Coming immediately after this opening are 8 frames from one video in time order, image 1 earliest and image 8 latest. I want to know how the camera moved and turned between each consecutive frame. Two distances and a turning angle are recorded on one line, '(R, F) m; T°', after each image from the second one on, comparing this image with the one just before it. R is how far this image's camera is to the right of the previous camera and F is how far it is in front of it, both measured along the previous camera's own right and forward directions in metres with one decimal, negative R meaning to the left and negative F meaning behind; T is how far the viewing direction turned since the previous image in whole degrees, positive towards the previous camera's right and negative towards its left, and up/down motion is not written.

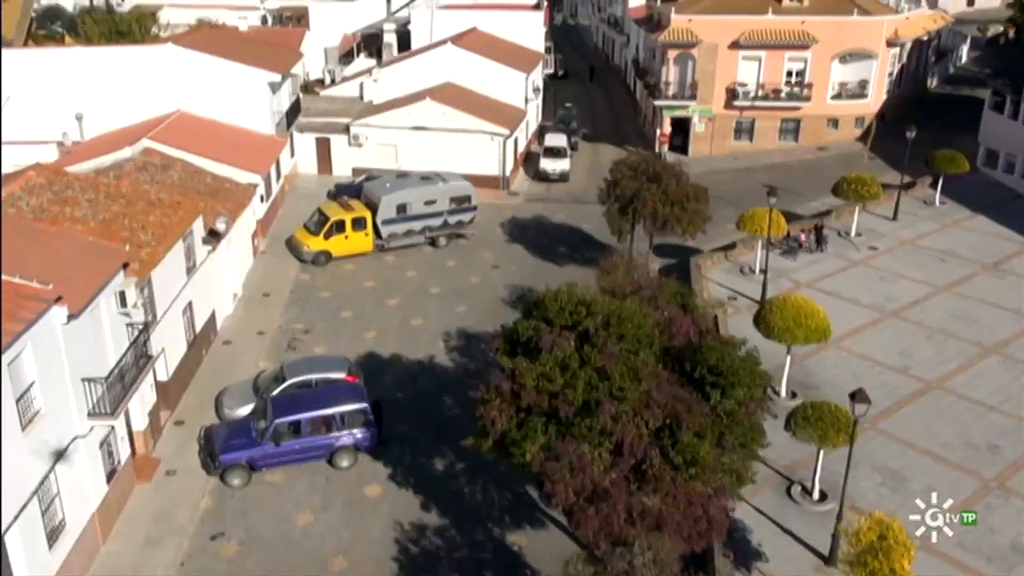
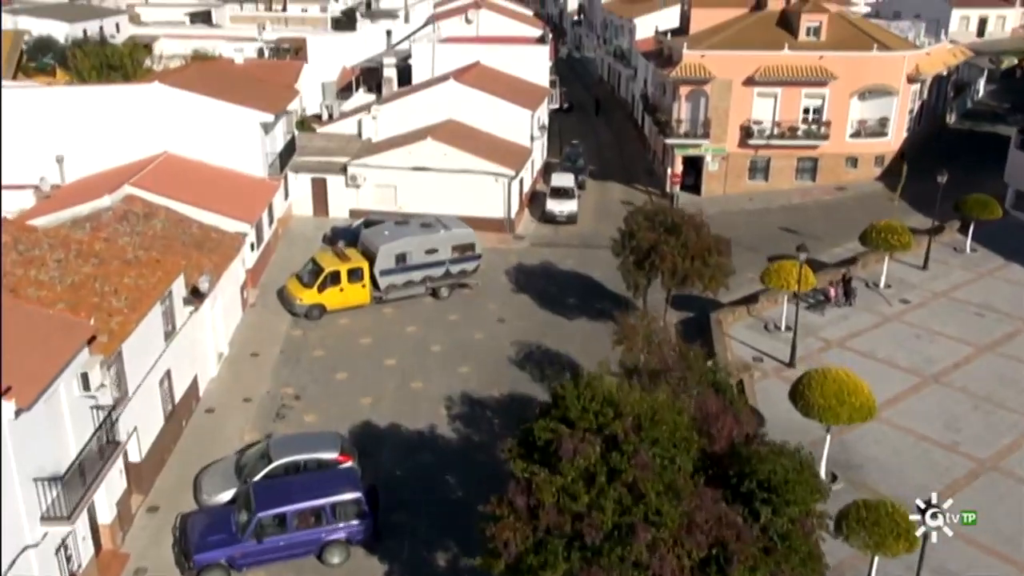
(-0.2, +1.6) m; 0°
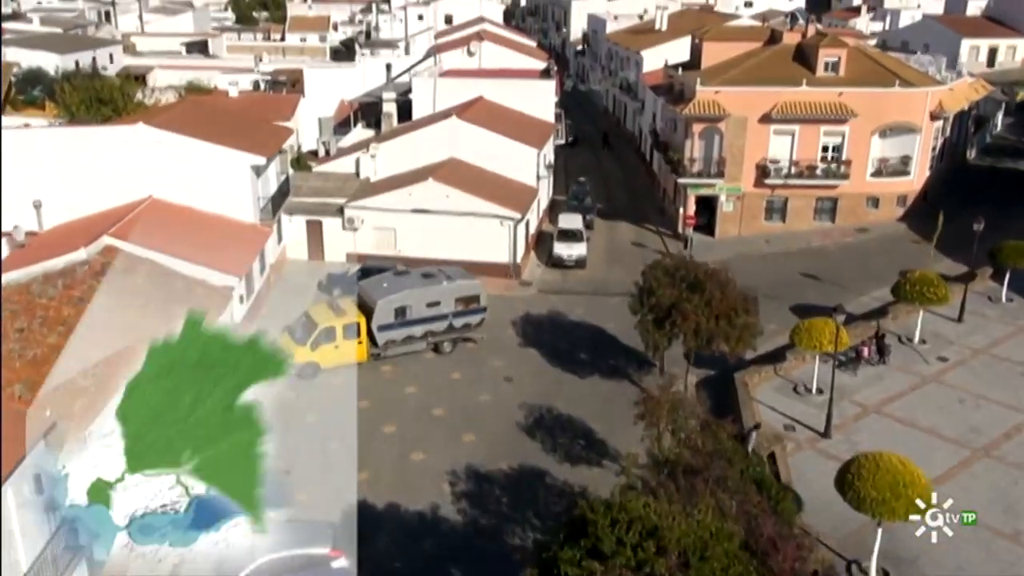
(-0.2, +1.6) m; 0°
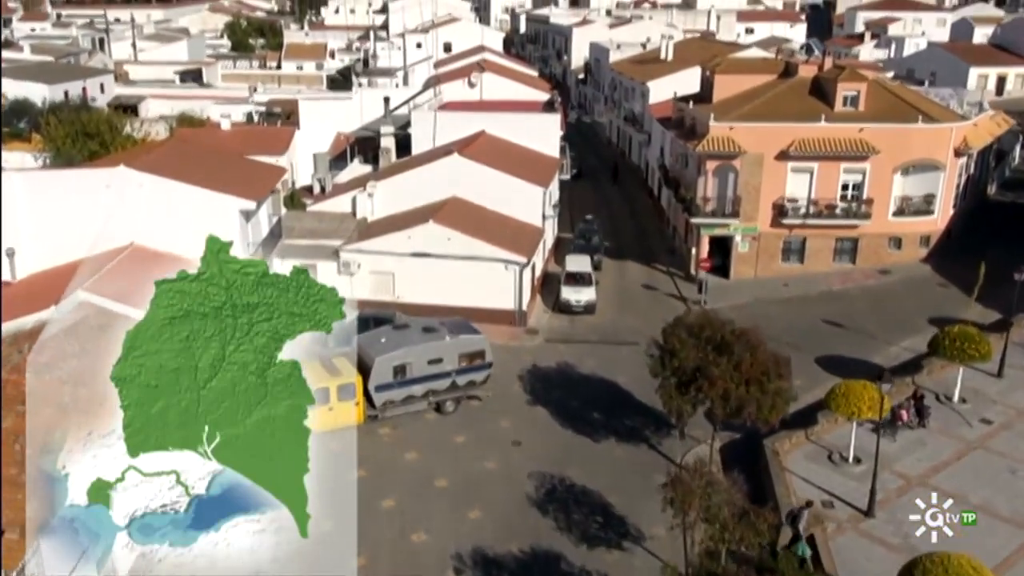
(-0.3, +1.6) m; 0°
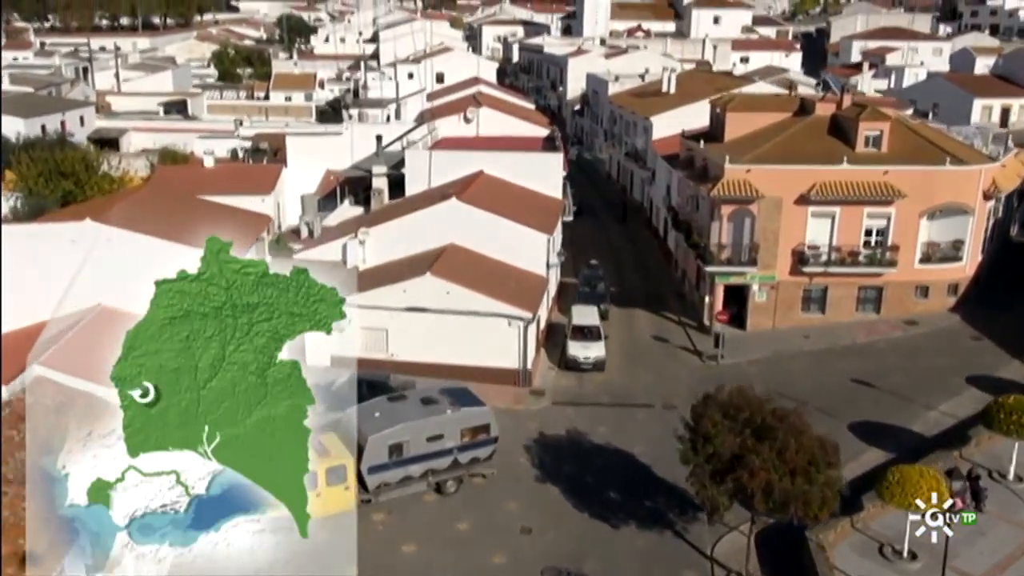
(-0.4, +2.0) m; +1°
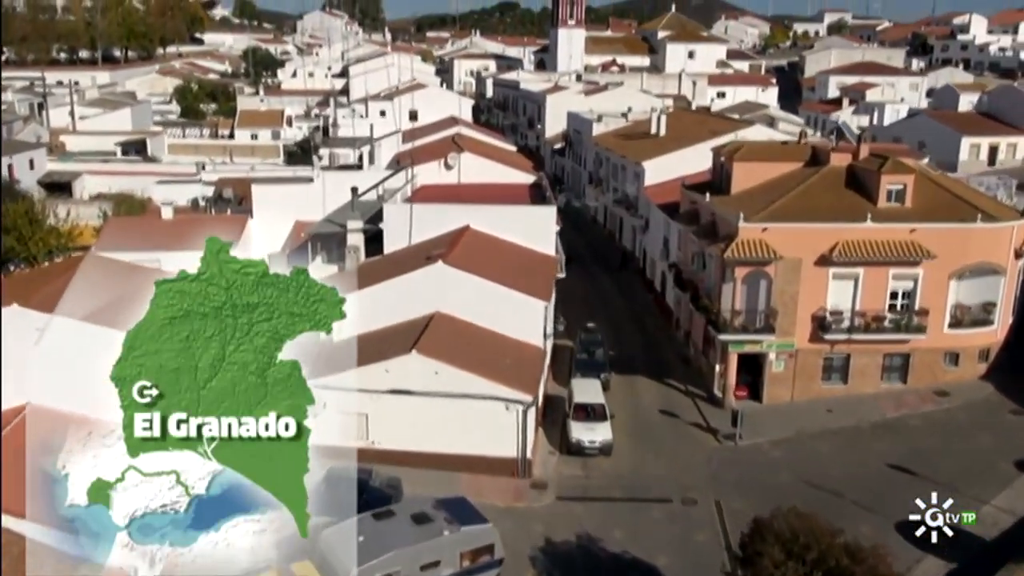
(-0.7, +2.7) m; +2°
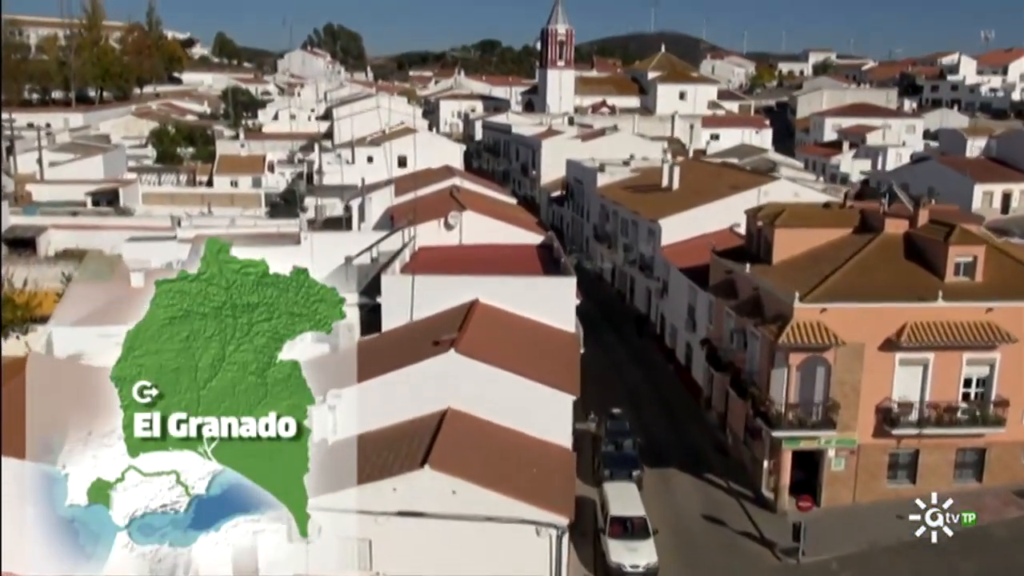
(-1.0, +3.3) m; +1°
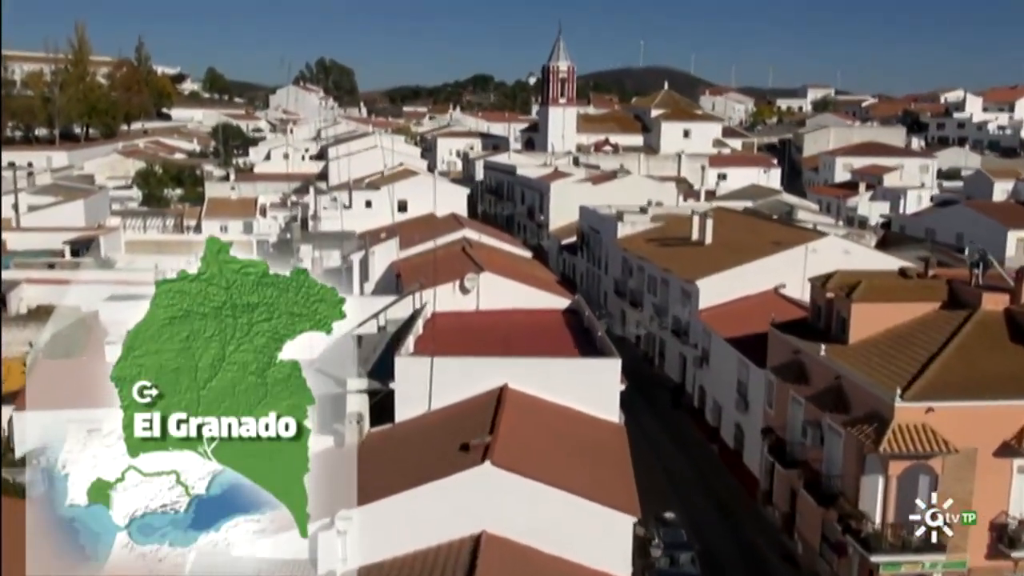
(-1.1, +3.6) m; +1°
